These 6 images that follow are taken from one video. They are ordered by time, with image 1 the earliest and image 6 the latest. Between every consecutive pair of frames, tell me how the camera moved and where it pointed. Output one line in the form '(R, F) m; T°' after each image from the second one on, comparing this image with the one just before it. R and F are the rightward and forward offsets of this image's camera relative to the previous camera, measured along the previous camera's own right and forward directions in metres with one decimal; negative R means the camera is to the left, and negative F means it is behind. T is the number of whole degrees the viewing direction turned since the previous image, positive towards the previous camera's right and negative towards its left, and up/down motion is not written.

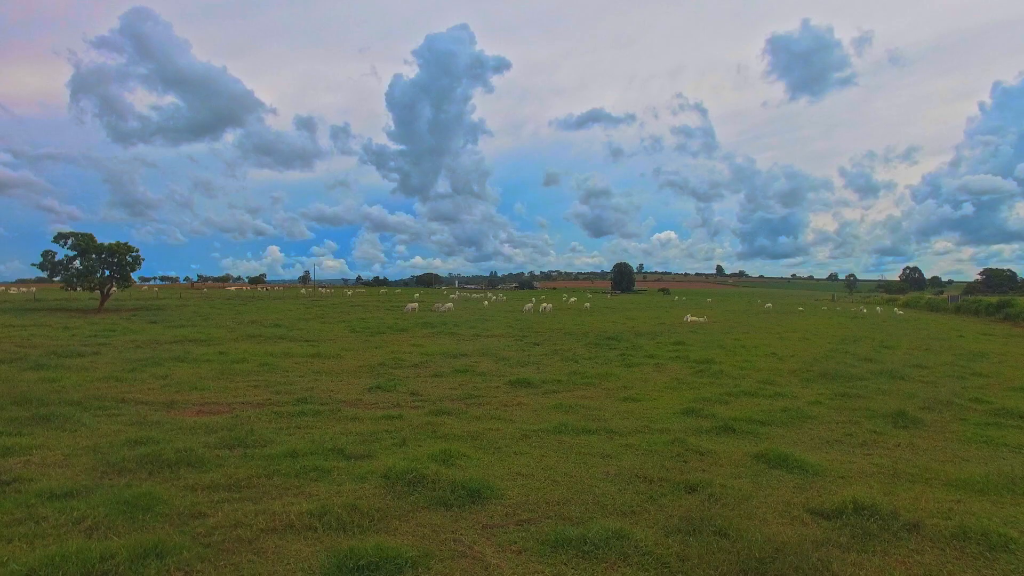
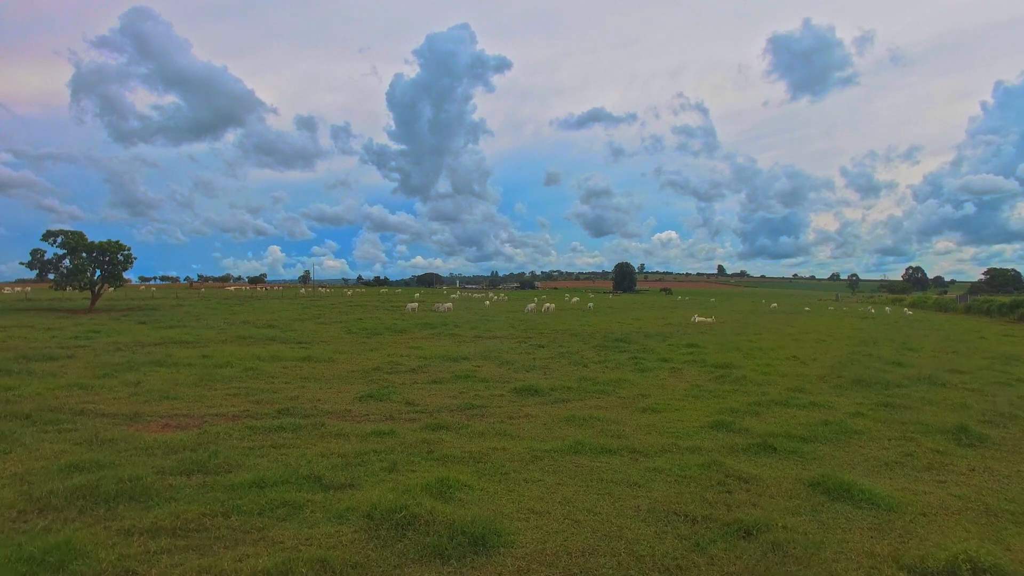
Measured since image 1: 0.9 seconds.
(-0.1, +1.3) m; 0°
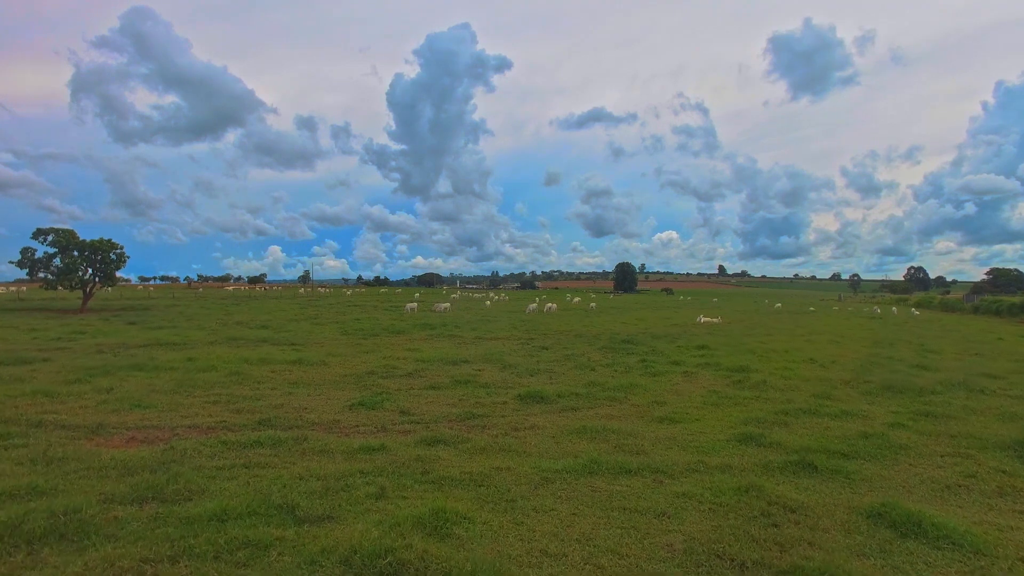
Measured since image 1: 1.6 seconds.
(-0.1, +1.0) m; 0°
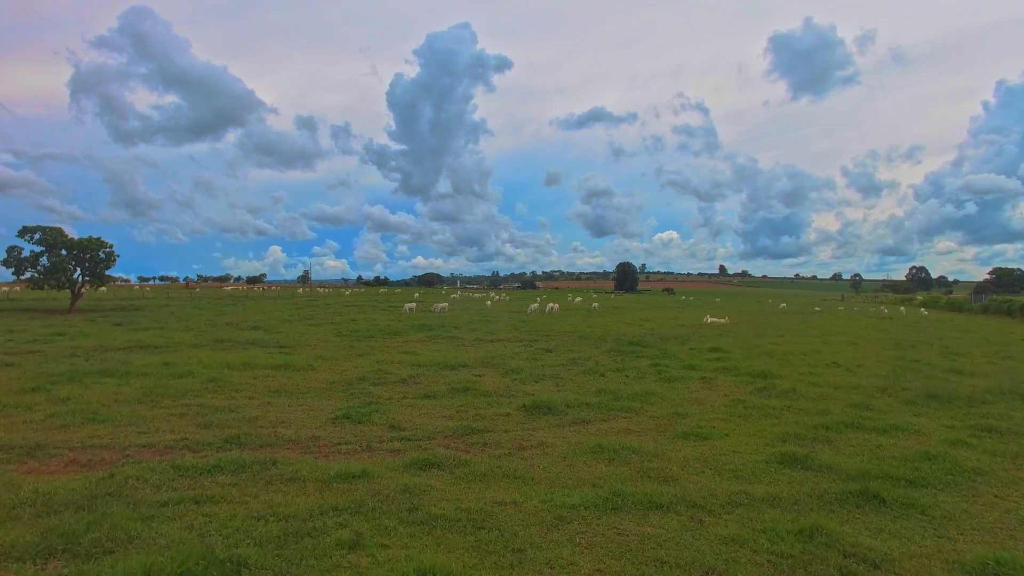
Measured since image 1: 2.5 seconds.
(-0.1, +1.3) m; 0°
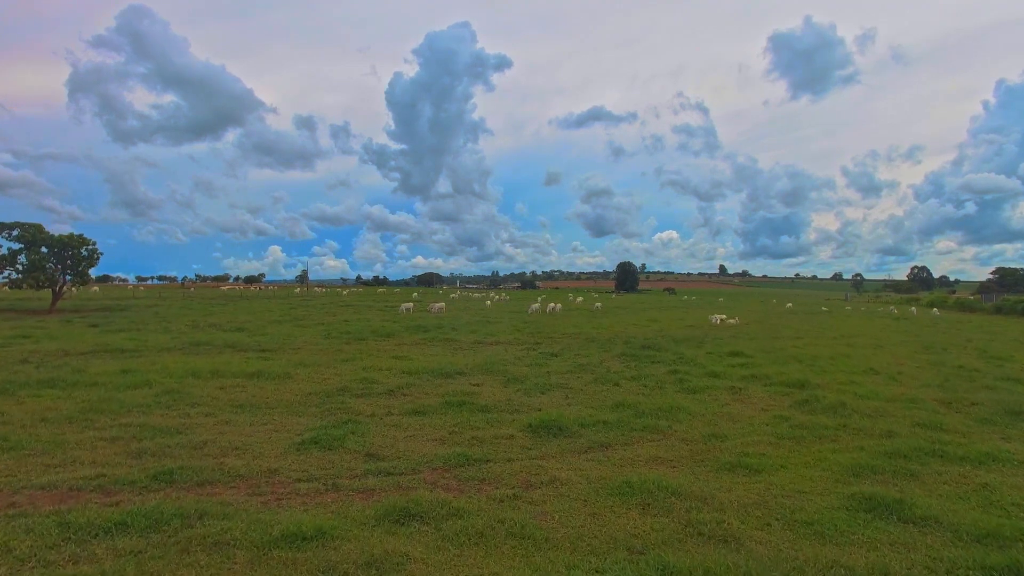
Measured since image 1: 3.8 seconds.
(-0.1, +1.9) m; 0°
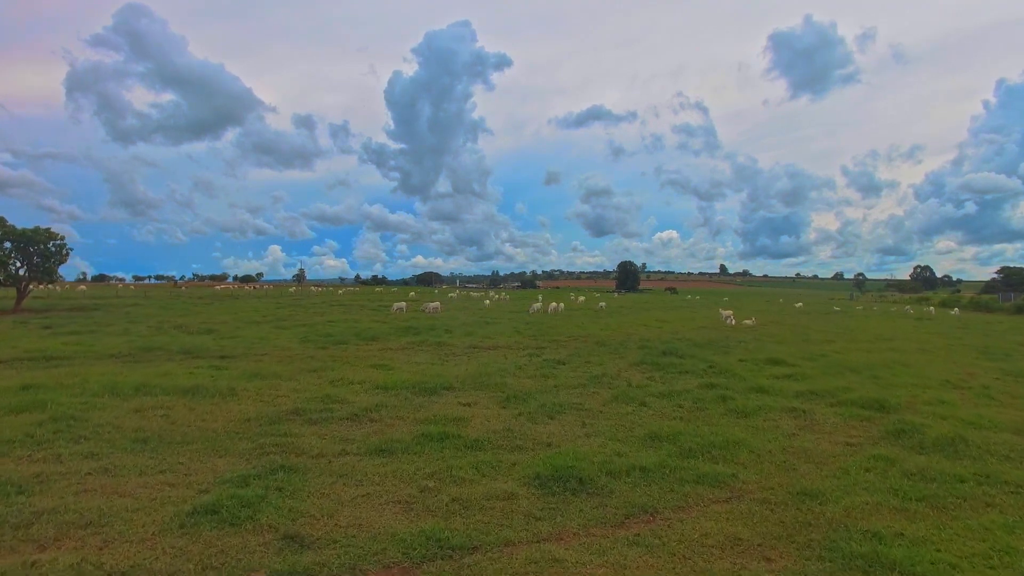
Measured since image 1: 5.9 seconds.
(0.0, +3.0) m; 0°
